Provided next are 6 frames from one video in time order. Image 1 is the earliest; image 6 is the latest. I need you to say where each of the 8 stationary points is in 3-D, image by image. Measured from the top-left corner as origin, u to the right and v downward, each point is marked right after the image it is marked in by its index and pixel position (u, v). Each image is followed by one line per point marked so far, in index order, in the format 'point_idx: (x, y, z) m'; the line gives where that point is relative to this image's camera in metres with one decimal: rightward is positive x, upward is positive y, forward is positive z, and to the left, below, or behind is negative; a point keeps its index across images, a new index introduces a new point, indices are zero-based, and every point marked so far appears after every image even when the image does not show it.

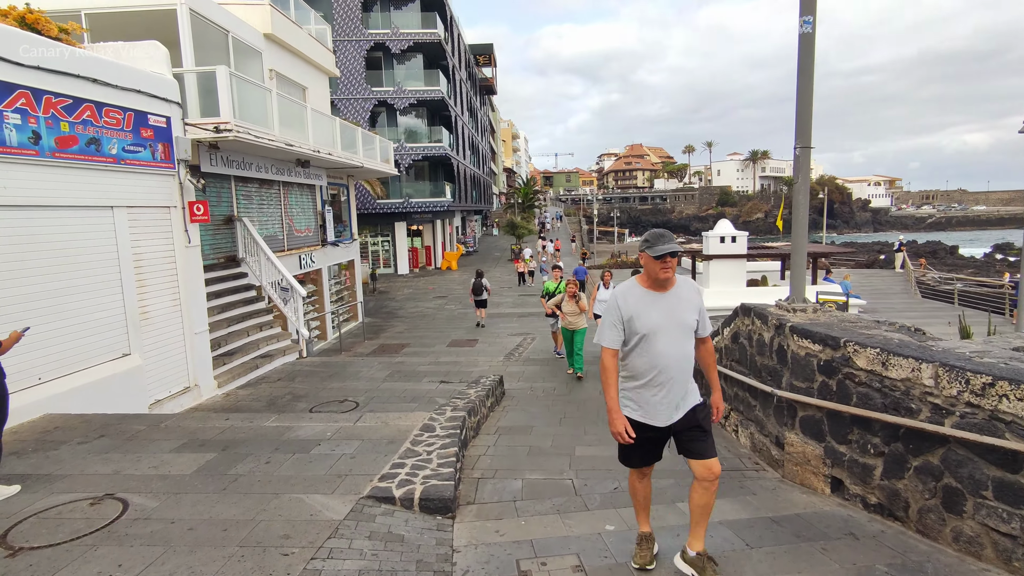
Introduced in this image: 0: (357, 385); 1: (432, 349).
0: (-2.2, -1.4, +8.1) m
1: (-1.7, -1.3, +12.1) m
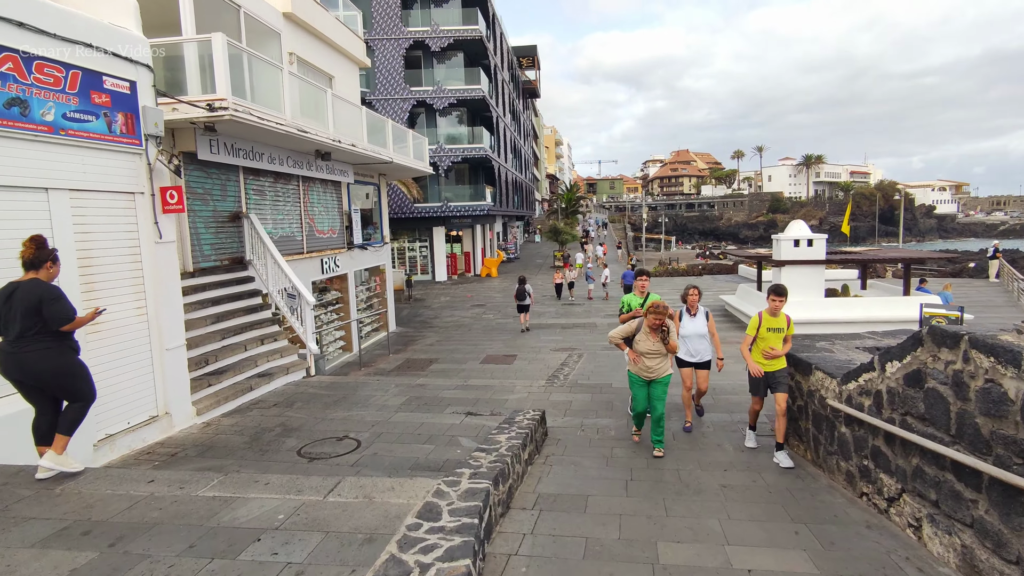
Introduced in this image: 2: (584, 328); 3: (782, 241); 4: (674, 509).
0: (-1.7, -1.5, +6.6) m
1: (-0.9, -1.5, +10.5) m
2: (+2.1, -1.2, +17.1) m
3: (+7.0, +1.2, +14.9) m
4: (+1.1, -1.4, +3.7) m
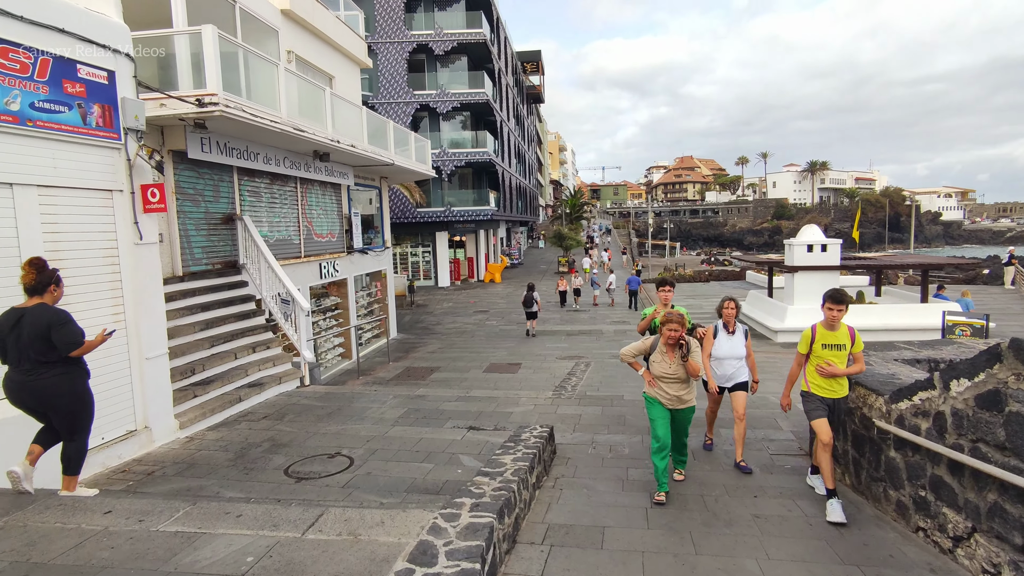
0: (-1.6, -1.5, +6.1) m
1: (-0.8, -1.6, +10.1) m
2: (+2.3, -1.4, +16.6) m
3: (+7.2, +1.0, +14.5) m
4: (+1.1, -1.5, +3.3) m
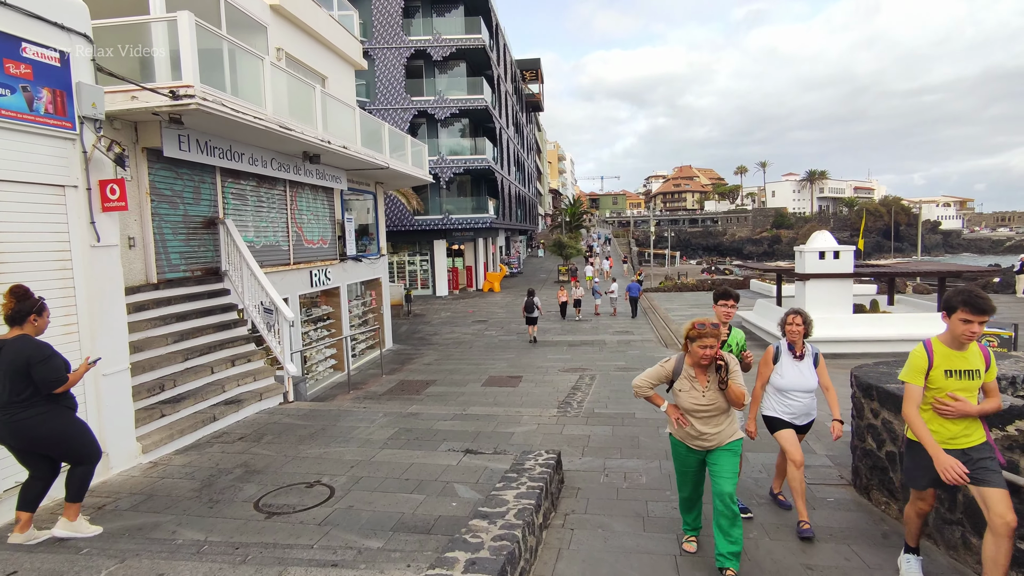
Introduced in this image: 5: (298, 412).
0: (-1.6, -1.6, +5.5) m
1: (-0.8, -1.7, +9.5) m
2: (+2.3, -1.6, +16.0) m
3: (+7.1, +0.8, +13.9) m
4: (+1.1, -1.5, +2.7) m
5: (-2.7, -1.5, +7.1) m
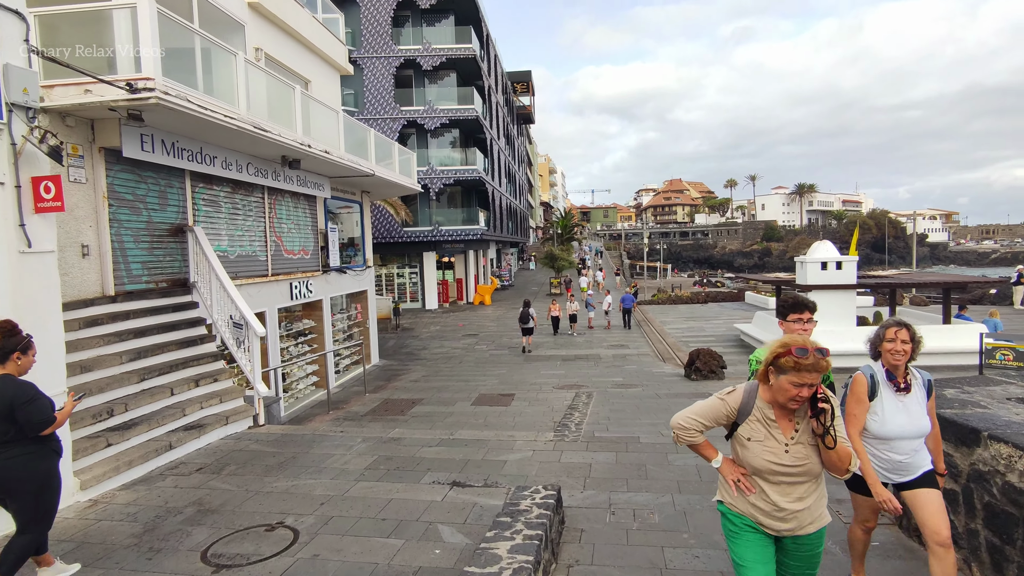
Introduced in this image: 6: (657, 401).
0: (-1.7, -1.7, +4.9) m
1: (-1.0, -1.9, +8.8) m
2: (+2.0, -1.9, +15.4) m
3: (+6.9, +0.6, +13.4) m
4: (+1.1, -1.5, +2.1) m
5: (-2.8, -1.7, +6.5) m
6: (+2.2, -1.7, +8.6) m
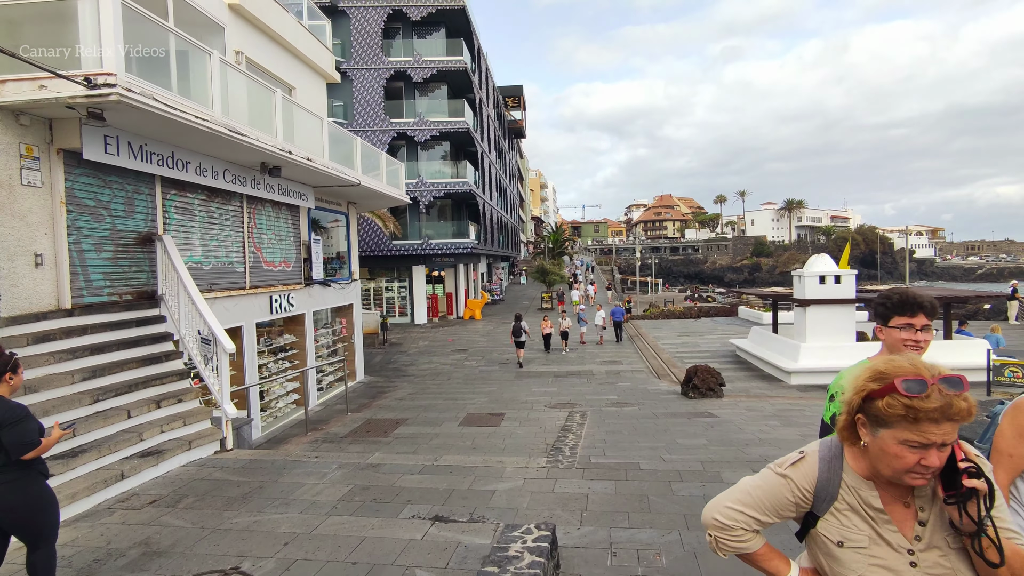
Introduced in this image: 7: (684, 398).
0: (-1.8, -1.8, +4.4) m
1: (-1.1, -2.1, +8.3) m
2: (+1.8, -2.3, +14.9) m
3: (+6.7, +0.2, +13.1) m
4: (+1.0, -1.5, +1.6) m
5: (-2.9, -1.8, +5.9) m
6: (+2.0, -1.9, +8.1) m
7: (+3.2, -2.0, +10.6) m
